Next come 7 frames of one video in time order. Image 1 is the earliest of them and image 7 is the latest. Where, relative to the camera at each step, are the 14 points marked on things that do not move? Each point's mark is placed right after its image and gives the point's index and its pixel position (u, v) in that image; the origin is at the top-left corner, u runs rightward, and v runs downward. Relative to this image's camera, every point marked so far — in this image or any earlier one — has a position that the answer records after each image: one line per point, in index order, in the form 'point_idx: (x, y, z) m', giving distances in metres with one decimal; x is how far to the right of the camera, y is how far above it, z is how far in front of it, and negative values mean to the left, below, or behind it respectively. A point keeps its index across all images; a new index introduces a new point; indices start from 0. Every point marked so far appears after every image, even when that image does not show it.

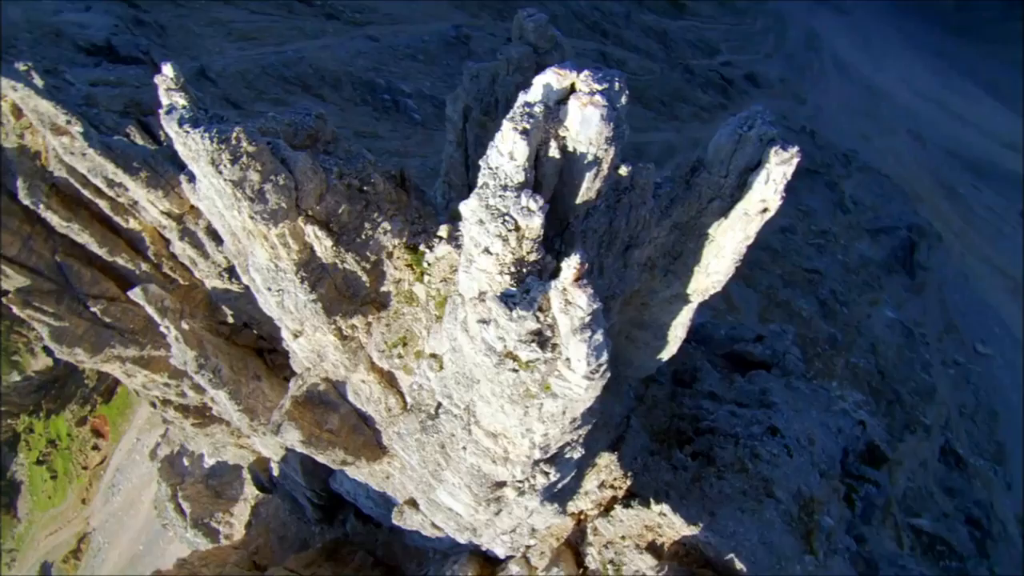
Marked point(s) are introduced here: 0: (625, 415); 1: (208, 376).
0: (+1.8, -2.1, +11.4) m
1: (-6.8, -2.0, +15.8) m
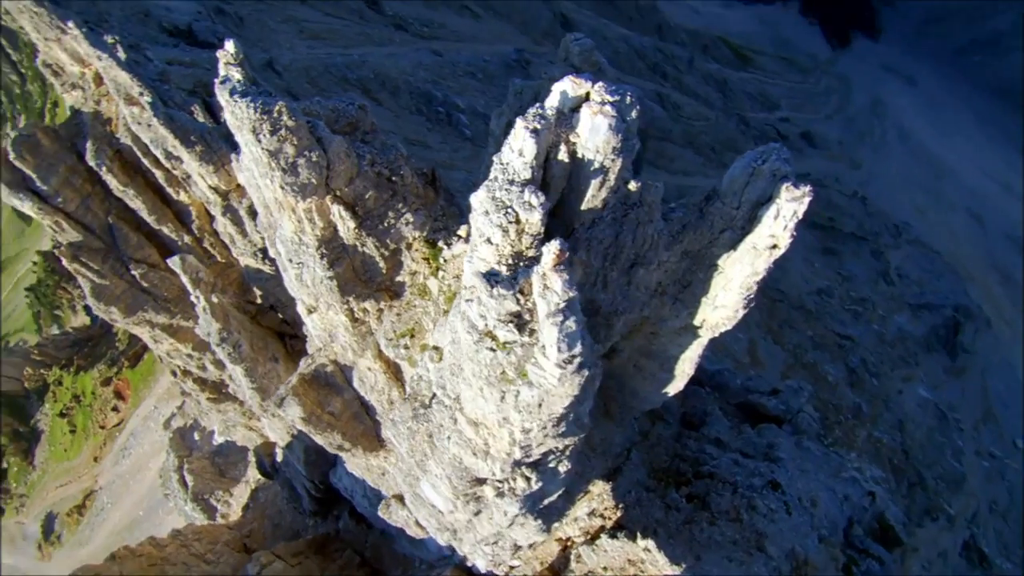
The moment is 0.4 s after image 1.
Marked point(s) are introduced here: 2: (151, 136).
0: (+1.8, -2.6, +11.4) m
1: (-6.5, -1.4, +16.2) m
2: (-8.2, +3.3, +16.2) m
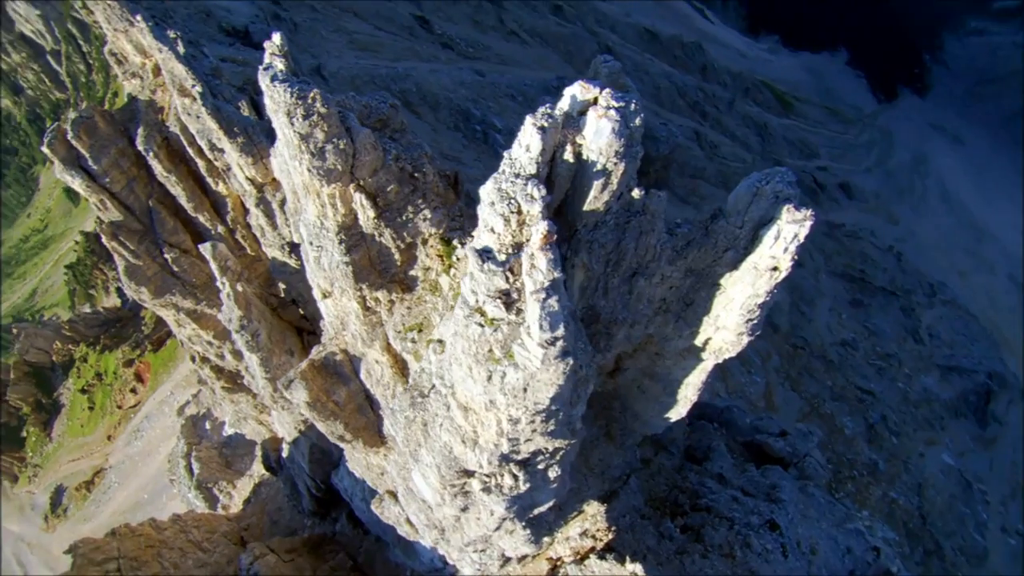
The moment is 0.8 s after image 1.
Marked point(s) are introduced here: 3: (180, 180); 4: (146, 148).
0: (+1.8, -3.0, +11.4) m
1: (-6.2, -1.1, +16.5) m
2: (-7.4, +3.7, +16.8) m
3: (-8.6, +2.7, +18.4) m
4: (-9.0, +3.4, +17.4) m
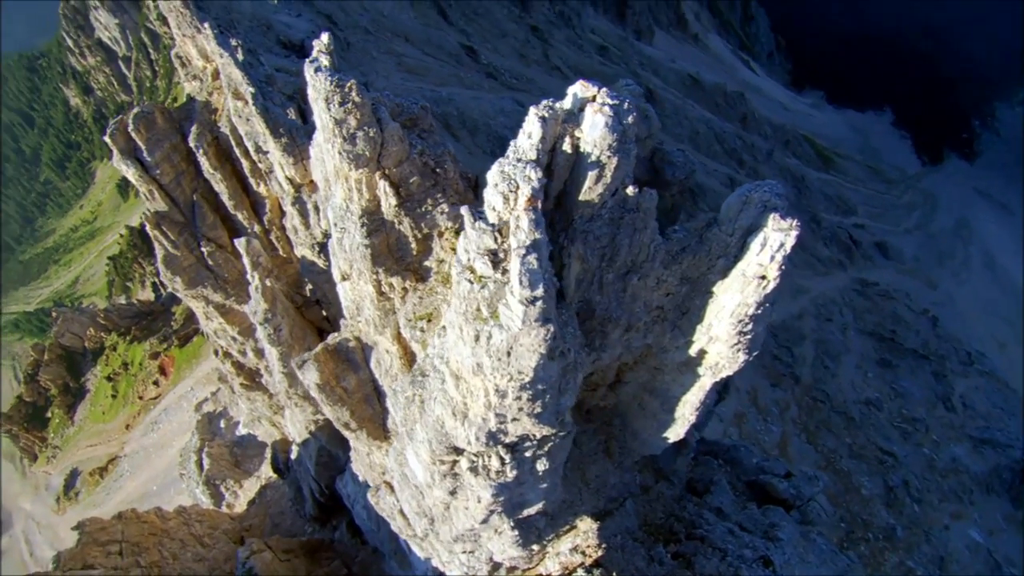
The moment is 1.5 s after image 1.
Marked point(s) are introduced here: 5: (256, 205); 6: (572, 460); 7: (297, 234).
0: (+1.7, -3.4, +11.5) m
1: (-5.9, -1.0, +17.1) m
2: (-6.6, +3.9, +17.5) m
3: (-7.8, +3.0, +19.1) m
4: (-8.2, +3.7, +18.3) m
5: (-7.2, +2.3, +19.9) m
6: (+0.9, -2.6, +10.6) m
7: (-5.2, +1.3, +17.1) m
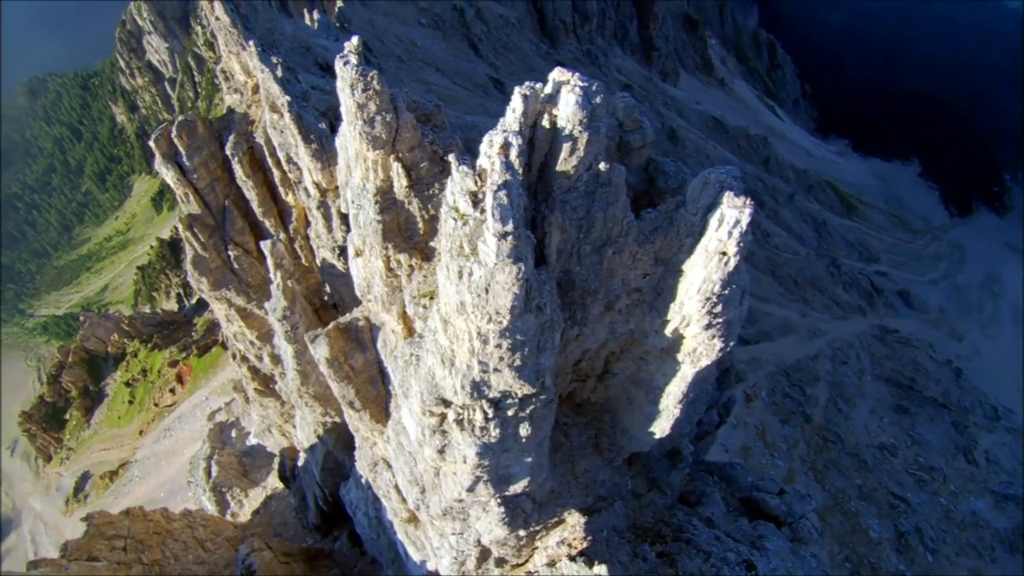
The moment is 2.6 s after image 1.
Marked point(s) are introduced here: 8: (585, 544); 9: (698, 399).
0: (+1.6, -3.5, +12.0) m
1: (-5.8, -1.0, +17.8) m
2: (-6.2, +3.9, +18.6) m
3: (-7.4, +3.0, +20.1) m
4: (-7.7, +3.7, +19.3) m
5: (-6.8, +2.3, +20.9) m
6: (+0.8, -2.6, +11.2) m
7: (-4.9, +1.3, +18.0) m
8: (+1.2, -4.2, +11.4) m
9: (+3.5, -2.1, +13.5) m
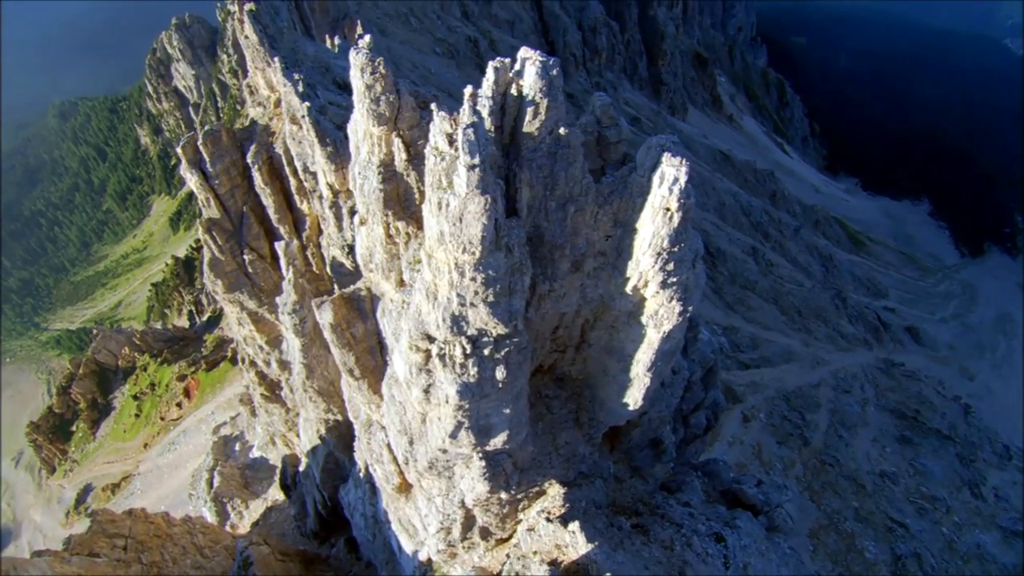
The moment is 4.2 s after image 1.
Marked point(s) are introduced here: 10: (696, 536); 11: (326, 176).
0: (+1.4, -3.3, +12.8) m
1: (-5.9, -0.9, +18.9) m
2: (-6.1, +4.0, +19.9) m
3: (-7.4, +3.0, +21.4) m
4: (-7.7, +3.8, +20.6) m
5: (-6.8, +2.3, +22.1) m
6: (+0.6, -2.3, +12.1) m
7: (-5.0, +1.4, +19.2) m
8: (+0.9, -3.9, +12.2) m
9: (+3.3, -2.0, +14.4) m
10: (+3.5, -4.8, +13.0) m
11: (-4.9, +2.8, +18.5) m
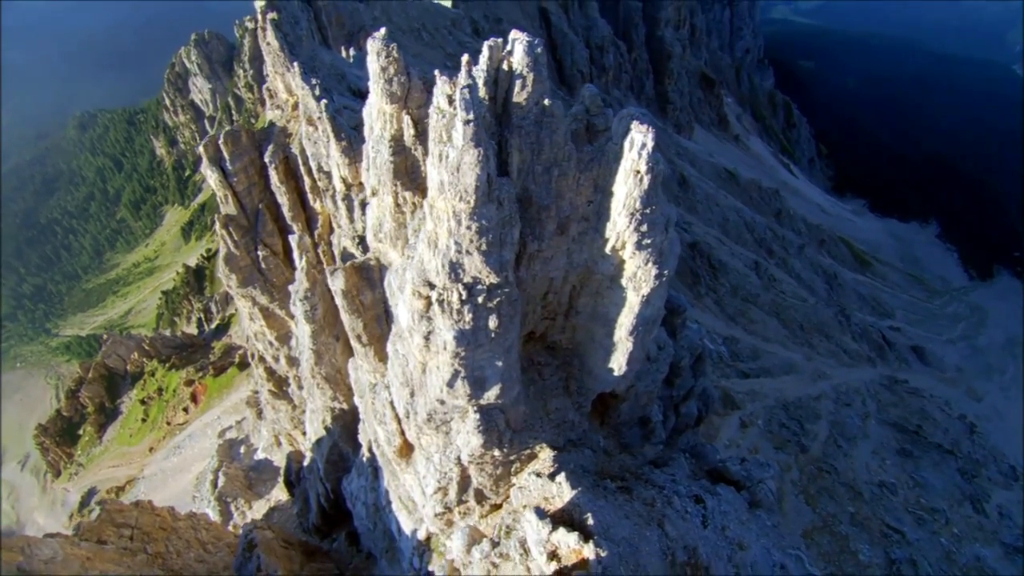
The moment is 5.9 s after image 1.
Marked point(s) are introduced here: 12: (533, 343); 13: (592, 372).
0: (+1.3, -2.9, +13.8) m
1: (-5.9, -0.6, +20.0) m
2: (-6.1, +4.3, +21.1) m
3: (-7.3, +3.3, +22.6) m
4: (-7.6, +4.1, +21.9) m
5: (-6.7, +2.5, +23.3) m
6: (+0.5, -1.9, +13.1) m
7: (-4.9, +1.7, +20.3) m
8: (+0.8, -3.5, +13.2) m
9: (+3.3, -1.7, +15.4) m
10: (+3.3, -4.4, +13.9) m
11: (-4.9, +3.2, +19.7) m
12: (+0.4, -1.1, +13.4) m
13: (+1.5, -1.7, +13.1) m
